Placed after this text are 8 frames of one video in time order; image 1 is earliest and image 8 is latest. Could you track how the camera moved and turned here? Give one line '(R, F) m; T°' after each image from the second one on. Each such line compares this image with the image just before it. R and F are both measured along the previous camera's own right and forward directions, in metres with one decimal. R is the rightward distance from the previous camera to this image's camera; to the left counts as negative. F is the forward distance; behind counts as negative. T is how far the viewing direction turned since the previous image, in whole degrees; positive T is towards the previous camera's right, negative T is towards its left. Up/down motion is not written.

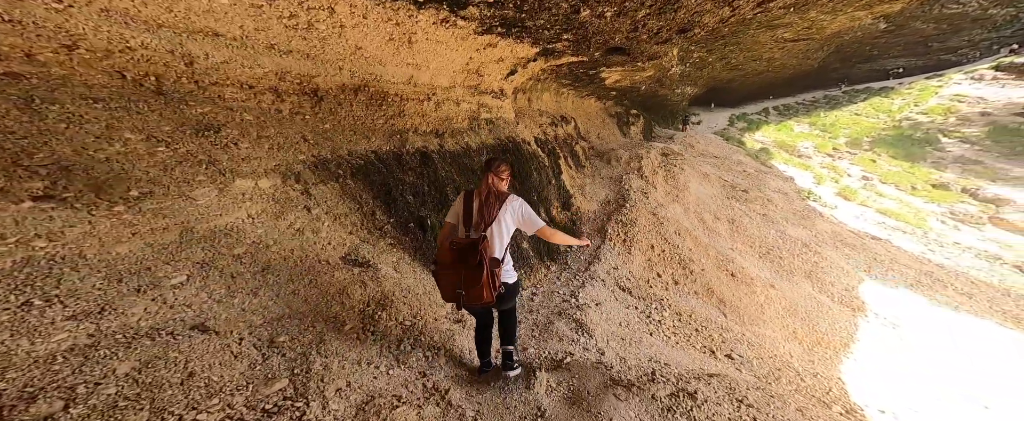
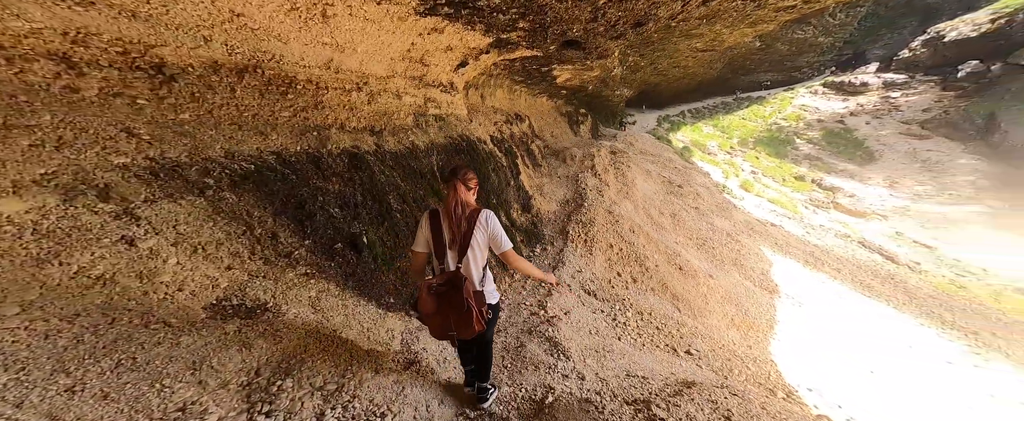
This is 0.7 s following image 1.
(0.0, +0.2) m; +7°
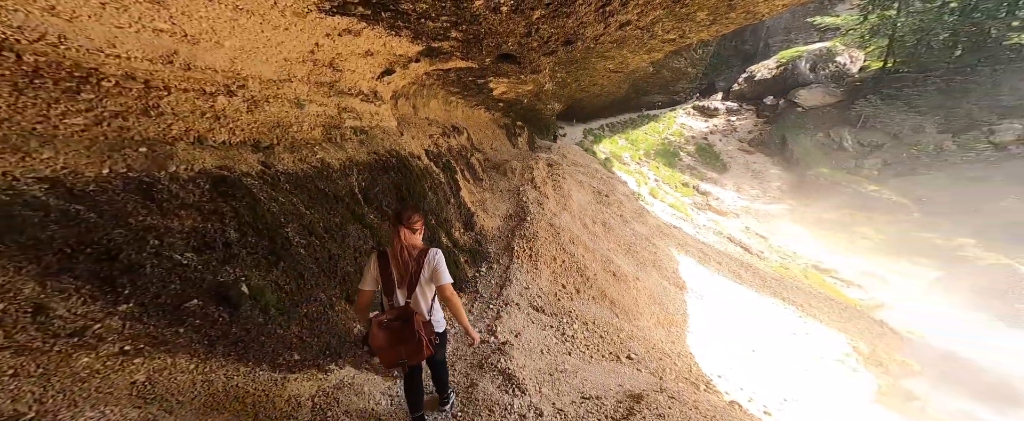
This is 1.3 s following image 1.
(+0.1, +0.2) m; +8°
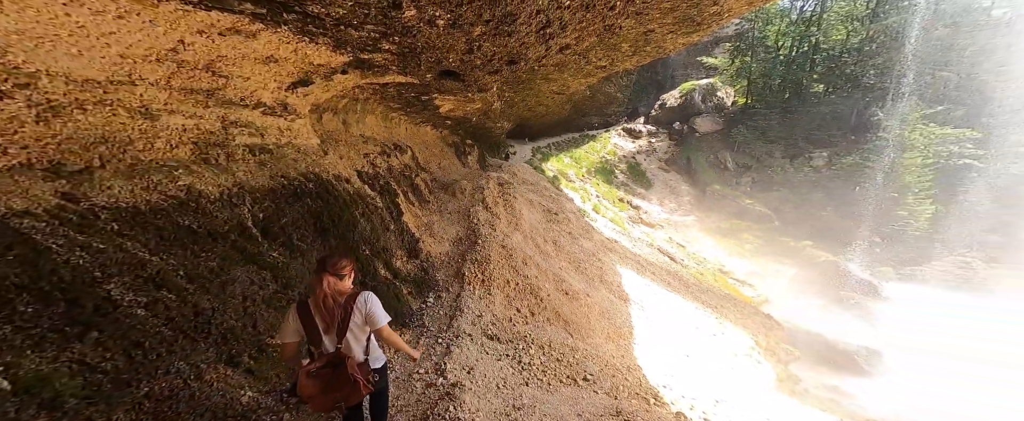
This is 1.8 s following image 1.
(+0.1, +0.2) m; +7°
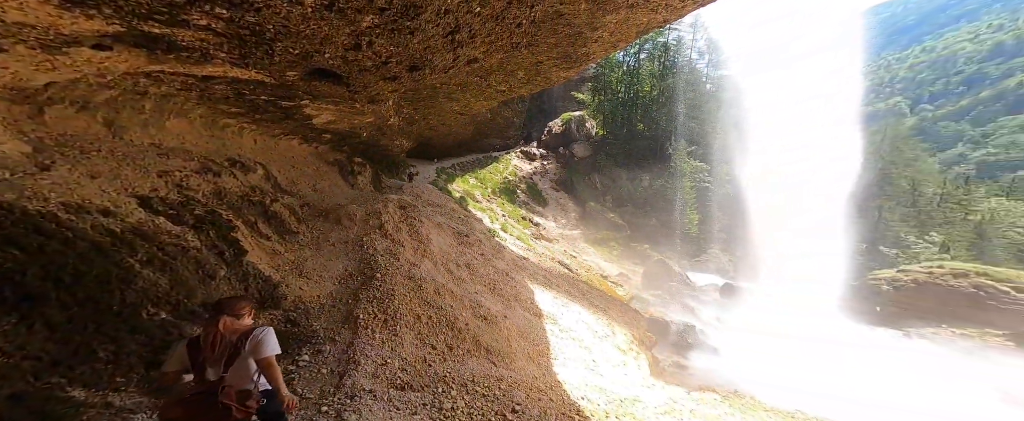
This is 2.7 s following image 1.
(0.0, +0.5) m; +14°
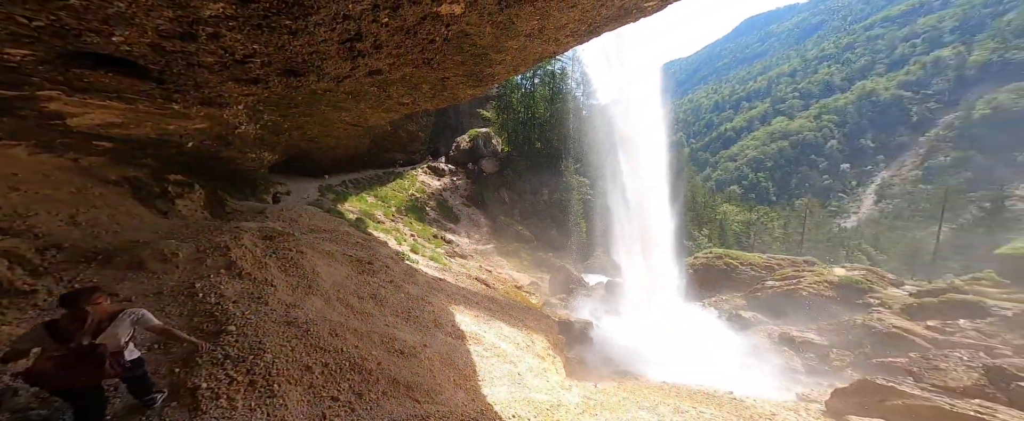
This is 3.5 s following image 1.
(-1.2, +0.4) m; +25°
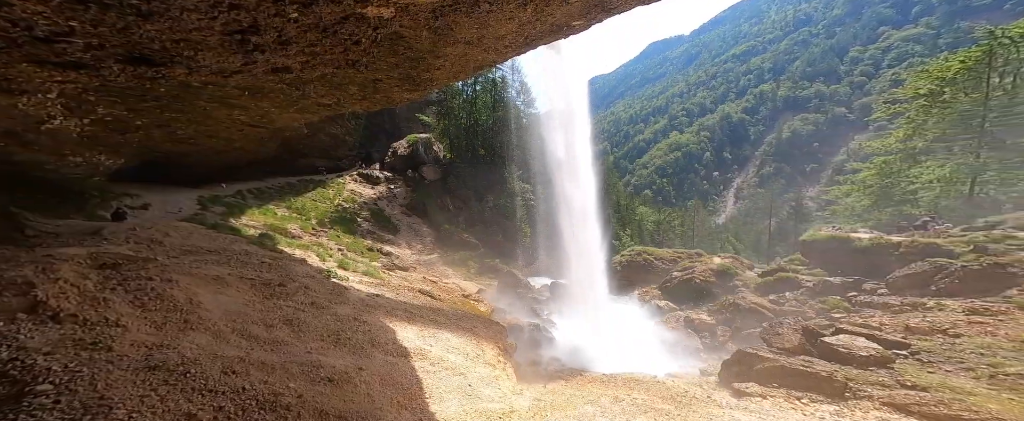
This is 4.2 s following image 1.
(-1.0, +0.2) m; +18°
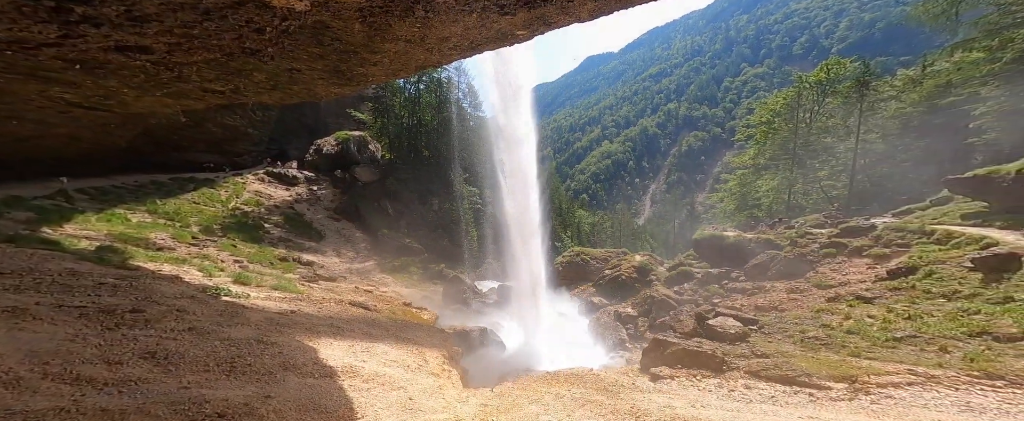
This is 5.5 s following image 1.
(-0.9, +0.3) m; +17°
